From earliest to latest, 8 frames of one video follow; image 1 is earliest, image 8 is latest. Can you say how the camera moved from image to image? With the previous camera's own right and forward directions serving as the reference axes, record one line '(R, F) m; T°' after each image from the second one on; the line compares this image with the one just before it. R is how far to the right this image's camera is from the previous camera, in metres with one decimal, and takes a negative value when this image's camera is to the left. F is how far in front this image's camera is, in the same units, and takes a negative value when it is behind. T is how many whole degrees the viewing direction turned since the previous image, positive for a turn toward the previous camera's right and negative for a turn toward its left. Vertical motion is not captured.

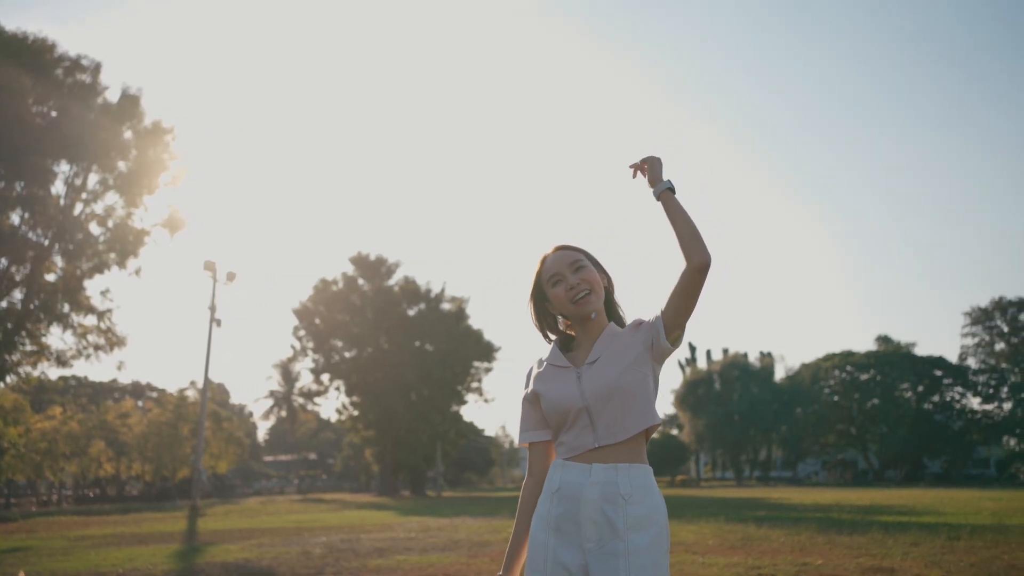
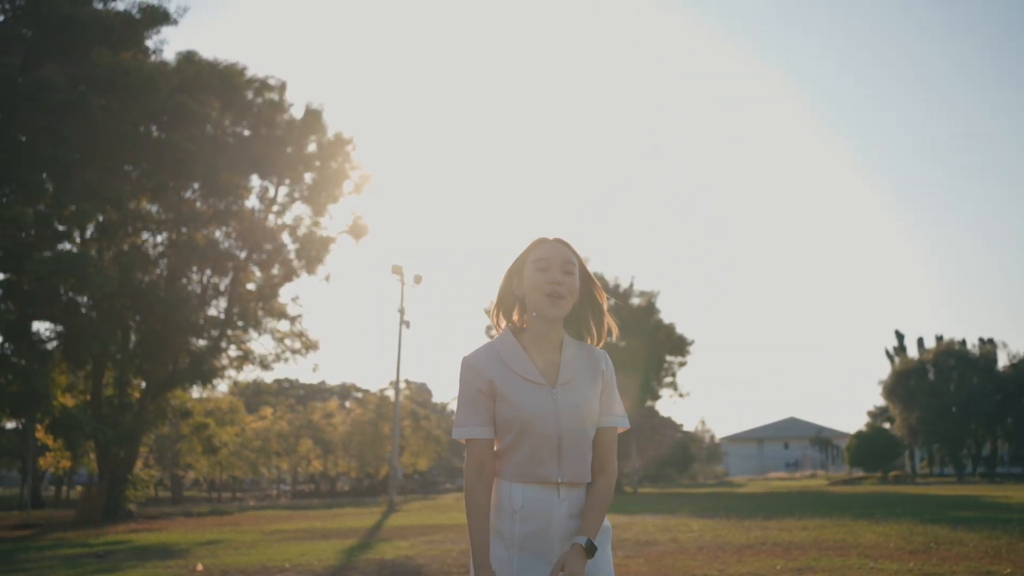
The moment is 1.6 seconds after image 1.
(+0.6, +0.4) m; -11°
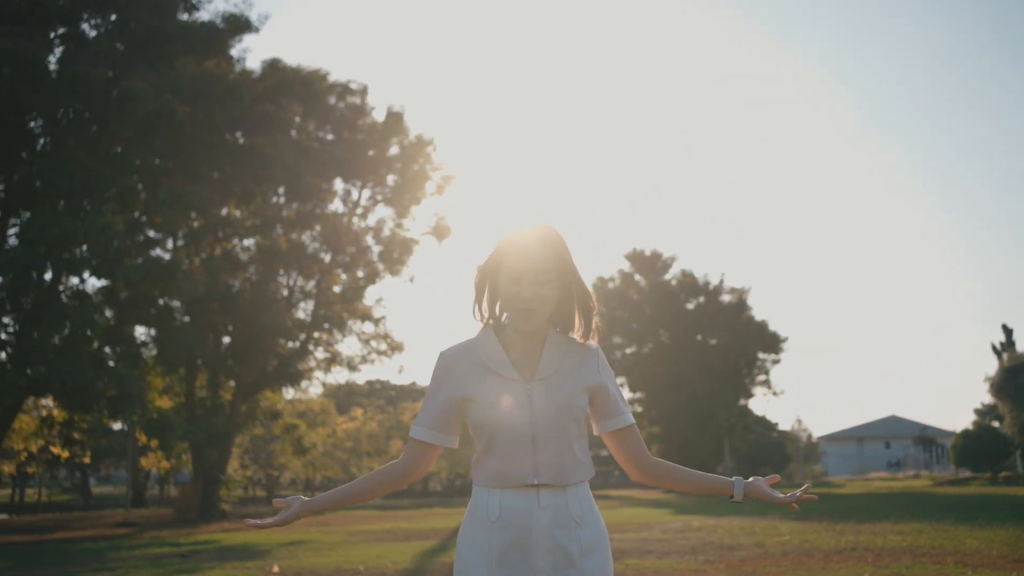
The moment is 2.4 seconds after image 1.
(+0.2, +0.3) m; -5°
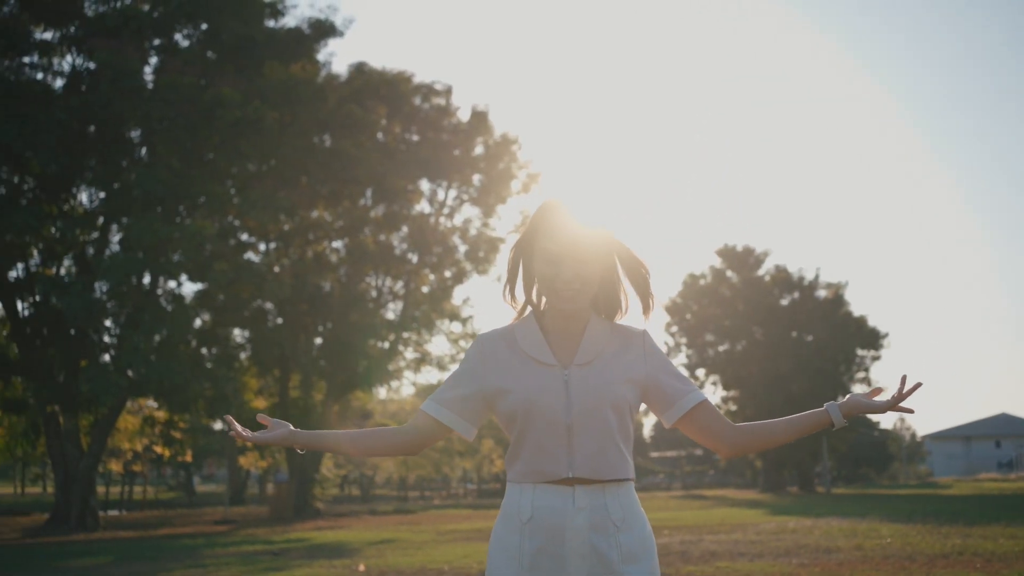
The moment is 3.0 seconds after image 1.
(+0.1, +0.2) m; -5°
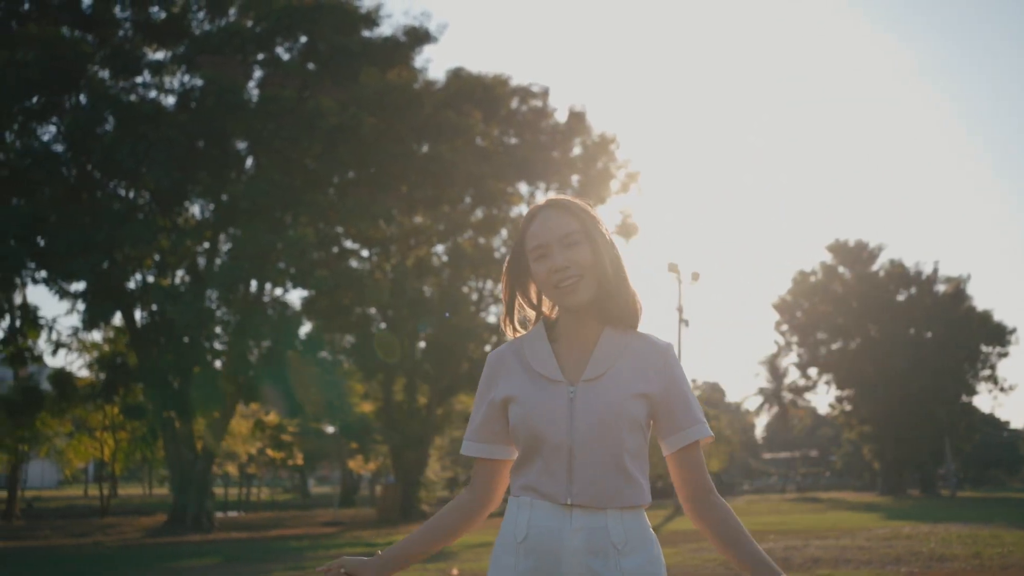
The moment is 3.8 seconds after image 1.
(+0.2, +0.2) m; -6°
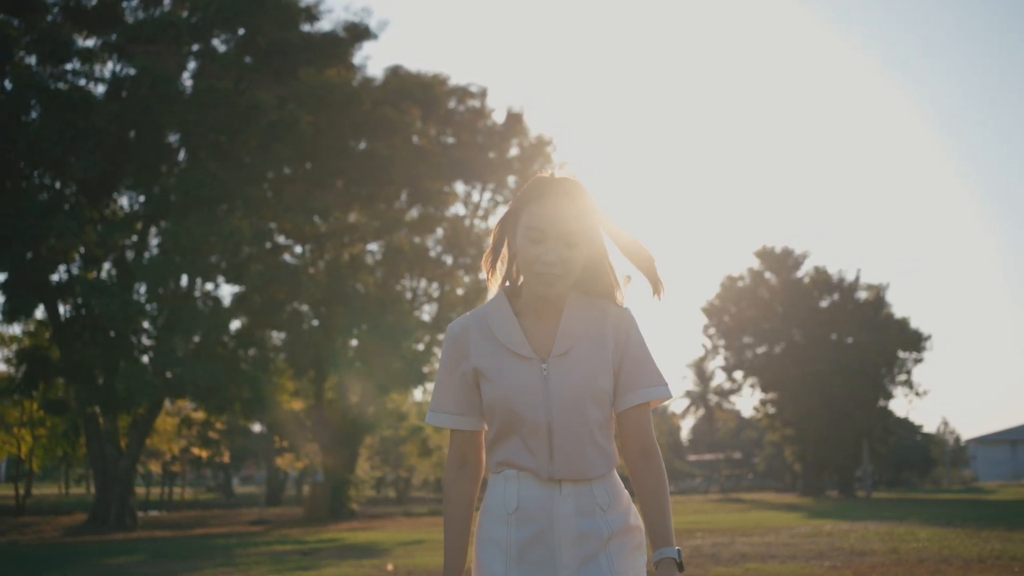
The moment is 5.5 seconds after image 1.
(-0.1, -0.1) m; +4°
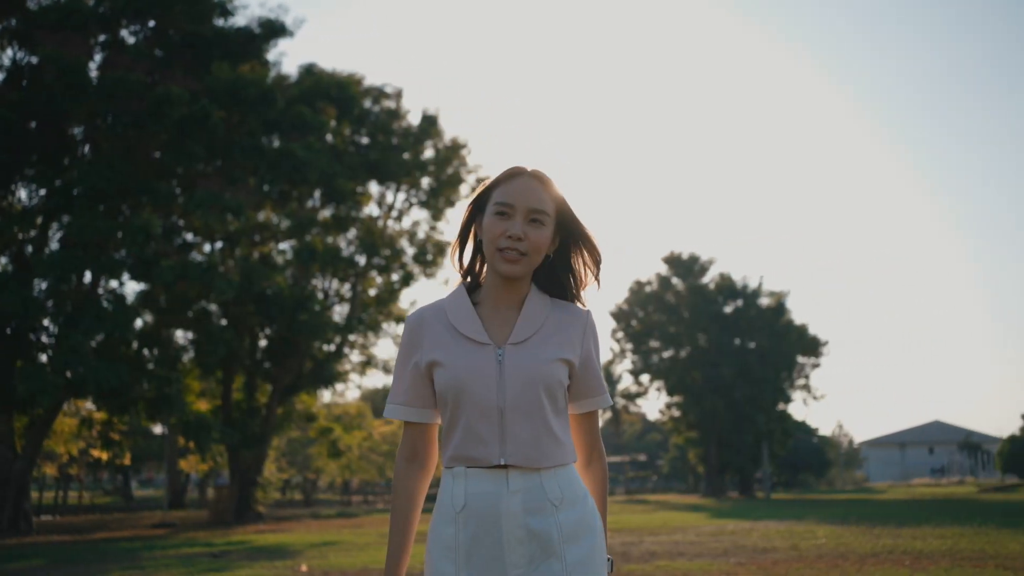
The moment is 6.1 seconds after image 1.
(-0.1, -0.2) m; +5°
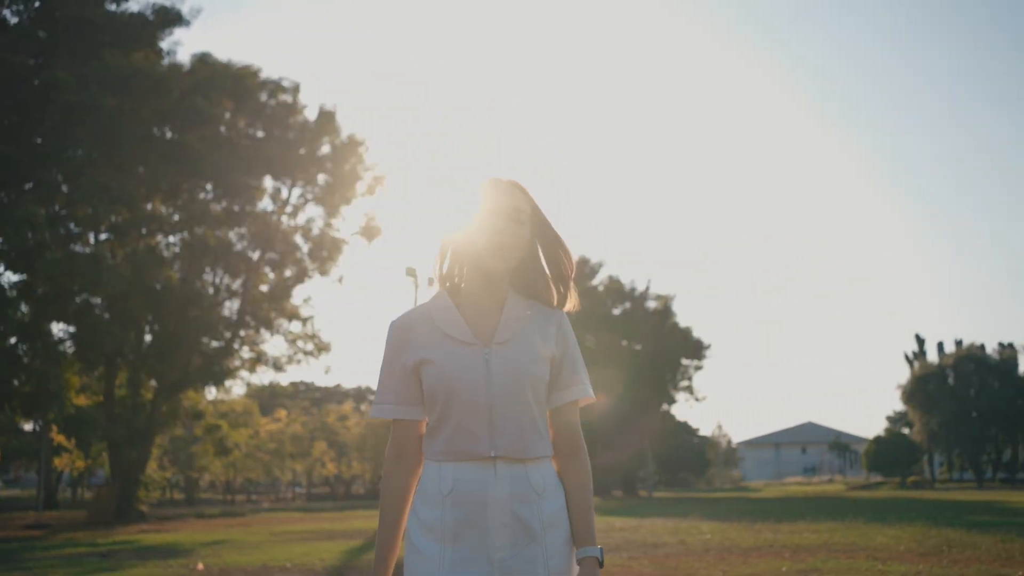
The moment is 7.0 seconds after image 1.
(-0.2, -0.3) m; +6°
